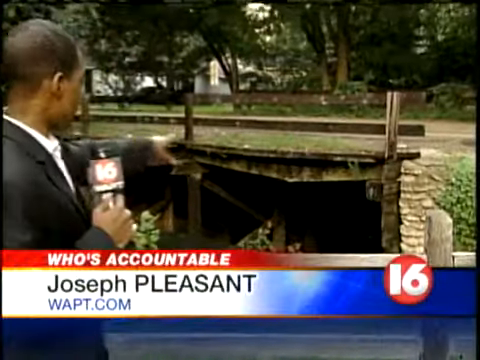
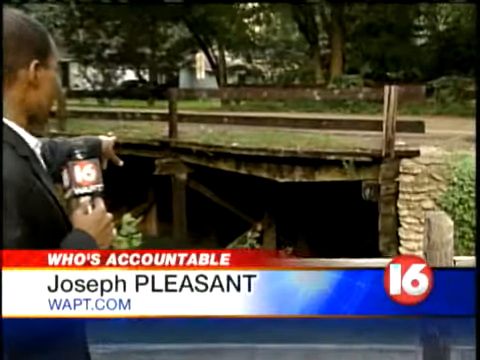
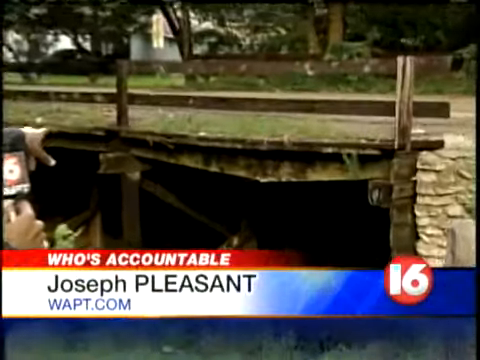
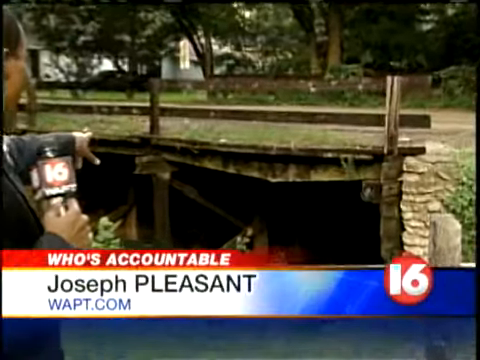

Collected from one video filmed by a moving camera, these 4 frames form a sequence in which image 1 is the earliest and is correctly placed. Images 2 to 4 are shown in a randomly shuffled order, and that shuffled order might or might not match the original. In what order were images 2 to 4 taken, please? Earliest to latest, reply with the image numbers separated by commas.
2, 4, 3
